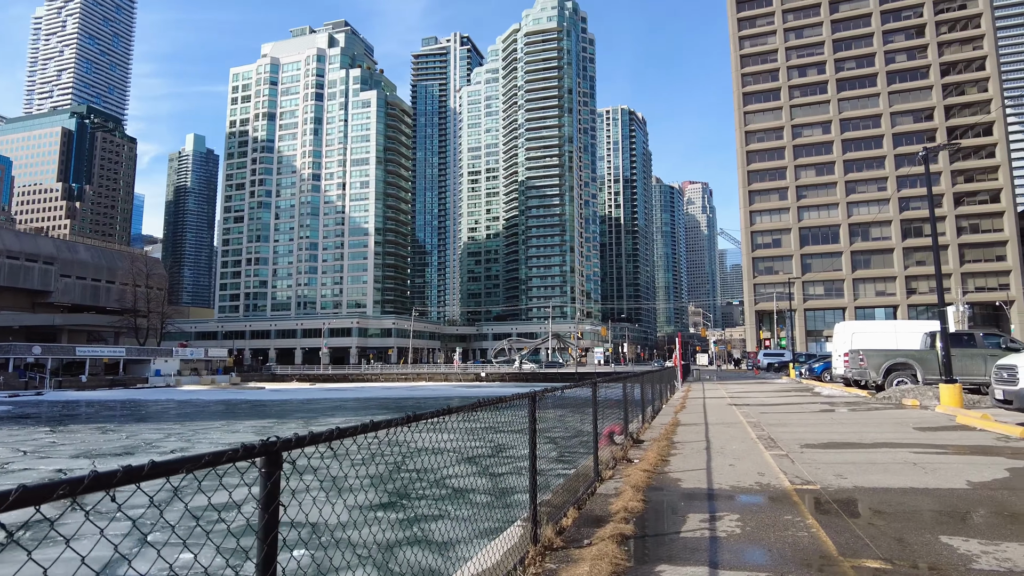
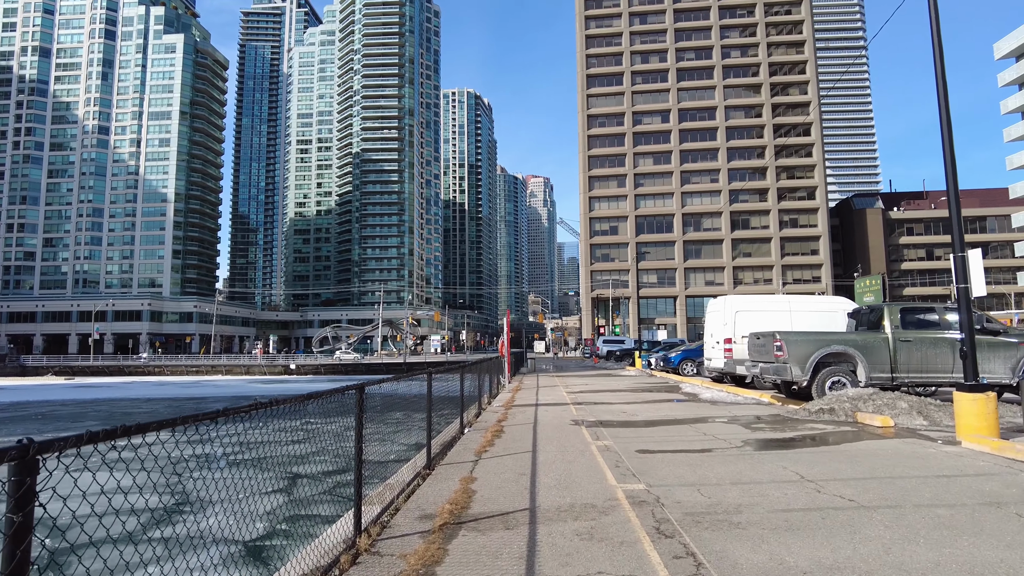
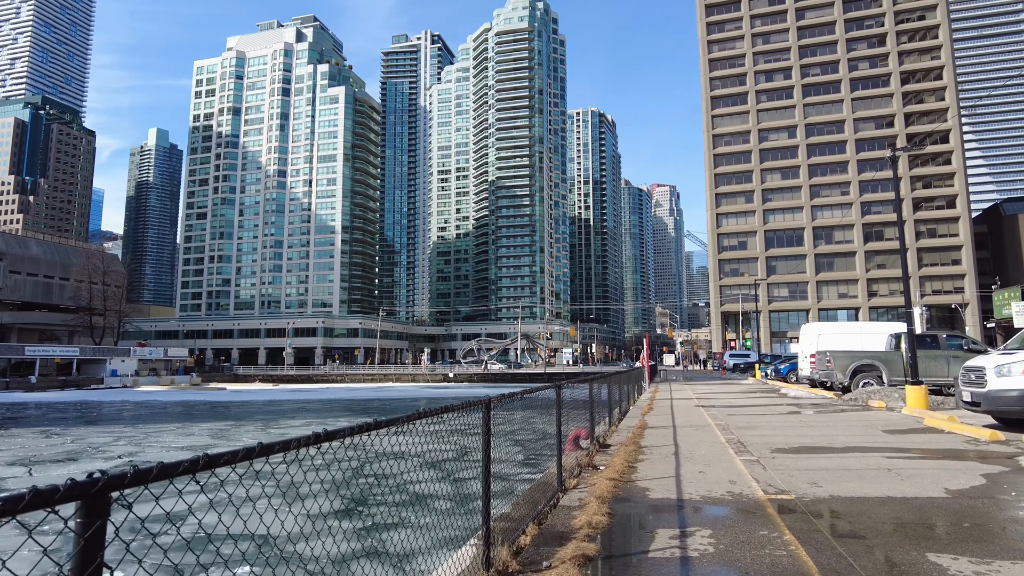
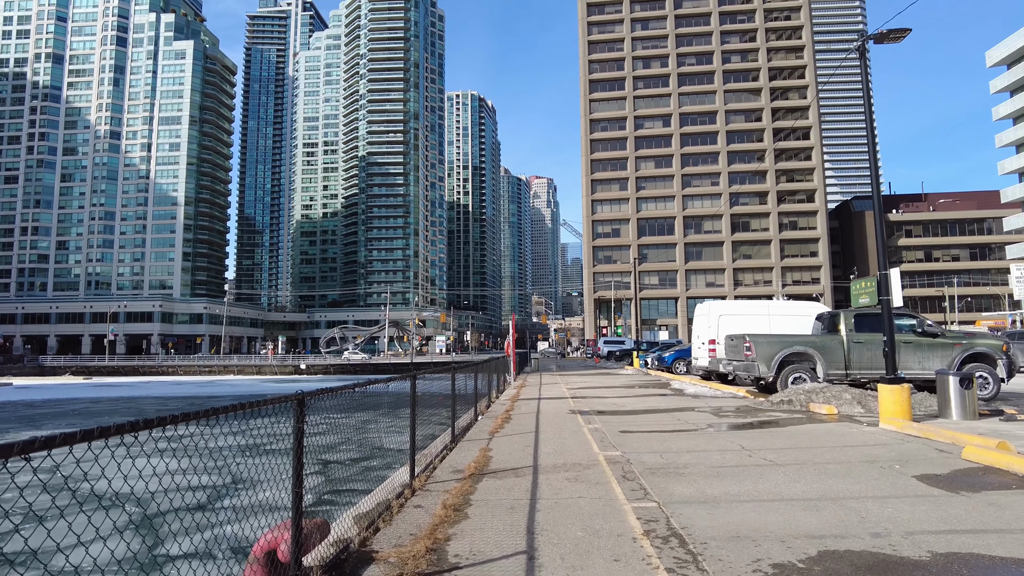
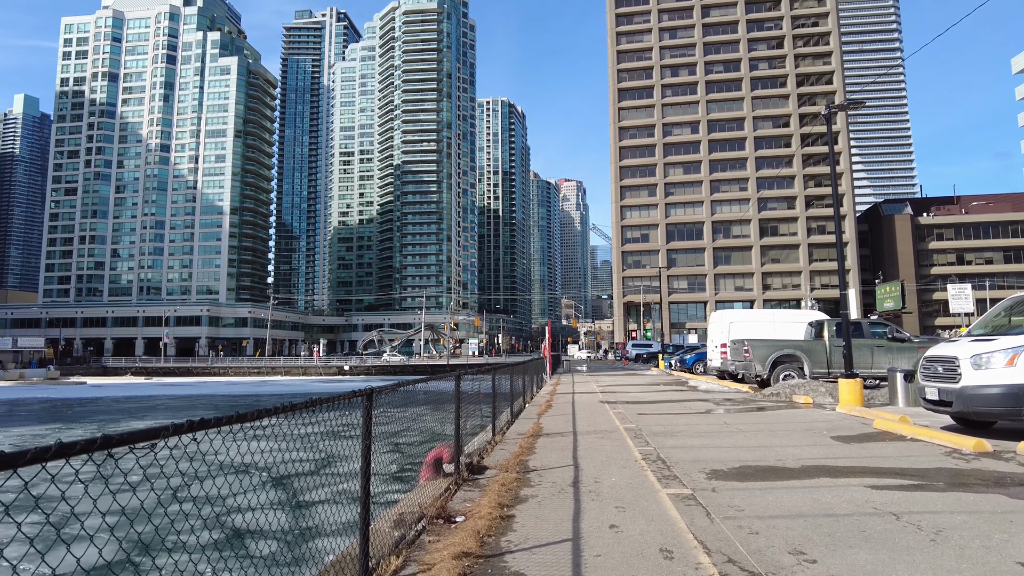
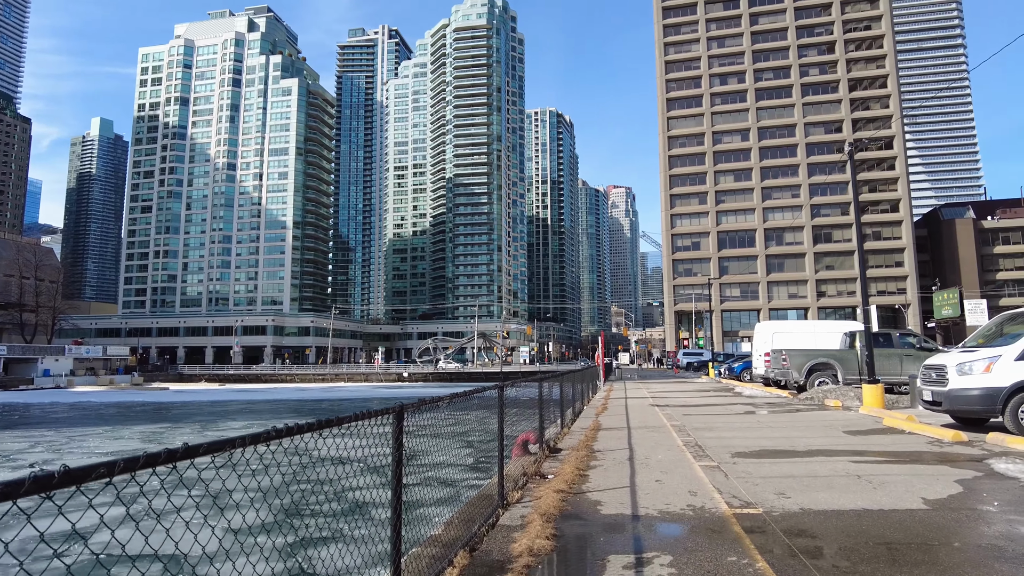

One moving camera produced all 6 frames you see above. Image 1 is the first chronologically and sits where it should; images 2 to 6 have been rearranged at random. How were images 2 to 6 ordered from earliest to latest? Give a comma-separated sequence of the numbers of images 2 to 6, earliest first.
3, 6, 5, 4, 2
